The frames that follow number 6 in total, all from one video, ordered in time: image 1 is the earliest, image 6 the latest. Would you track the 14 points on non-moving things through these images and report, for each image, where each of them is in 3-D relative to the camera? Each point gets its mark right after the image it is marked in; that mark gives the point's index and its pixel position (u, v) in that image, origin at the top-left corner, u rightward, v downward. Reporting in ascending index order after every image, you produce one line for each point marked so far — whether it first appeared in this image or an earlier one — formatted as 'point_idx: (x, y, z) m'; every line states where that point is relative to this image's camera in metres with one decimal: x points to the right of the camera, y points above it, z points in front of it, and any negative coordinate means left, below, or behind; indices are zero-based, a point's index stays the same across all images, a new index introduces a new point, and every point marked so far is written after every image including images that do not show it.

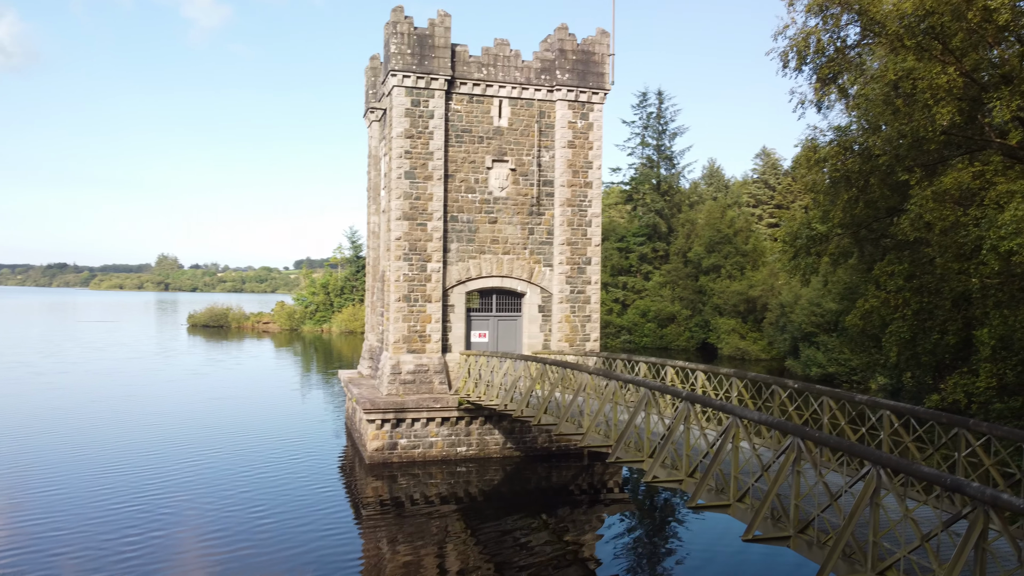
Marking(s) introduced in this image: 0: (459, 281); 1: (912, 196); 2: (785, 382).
0: (-1.3, +0.2, +19.5) m
1: (+5.4, +1.2, +10.8) m
2: (+3.5, -1.2, +10.3) m
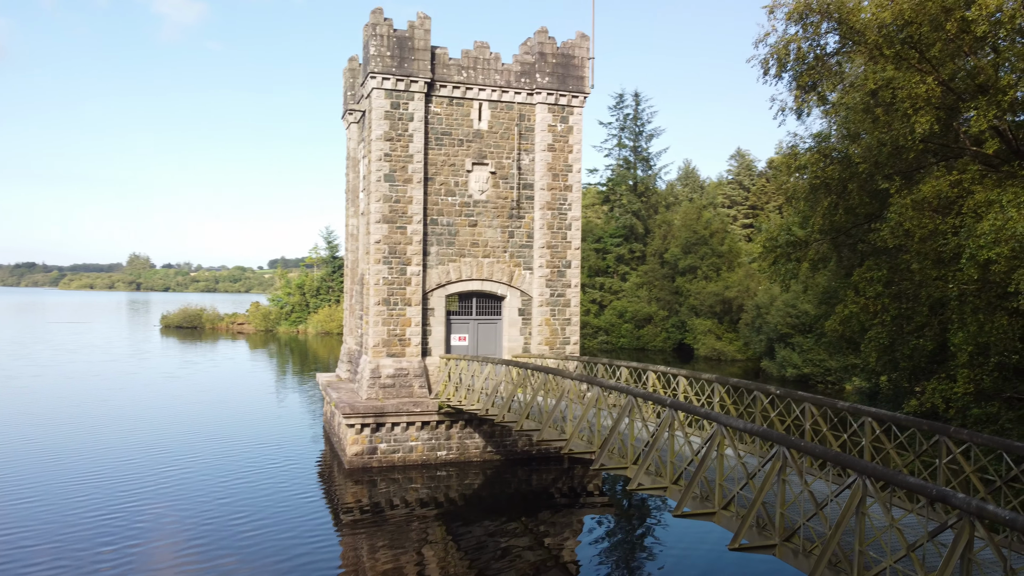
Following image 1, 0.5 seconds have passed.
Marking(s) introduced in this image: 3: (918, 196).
0: (-1.8, +0.1, +19.4) m
1: (+5.2, +1.1, +10.9) m
2: (+3.3, -1.3, +10.4) m
3: (+5.0, +1.2, +9.8) m
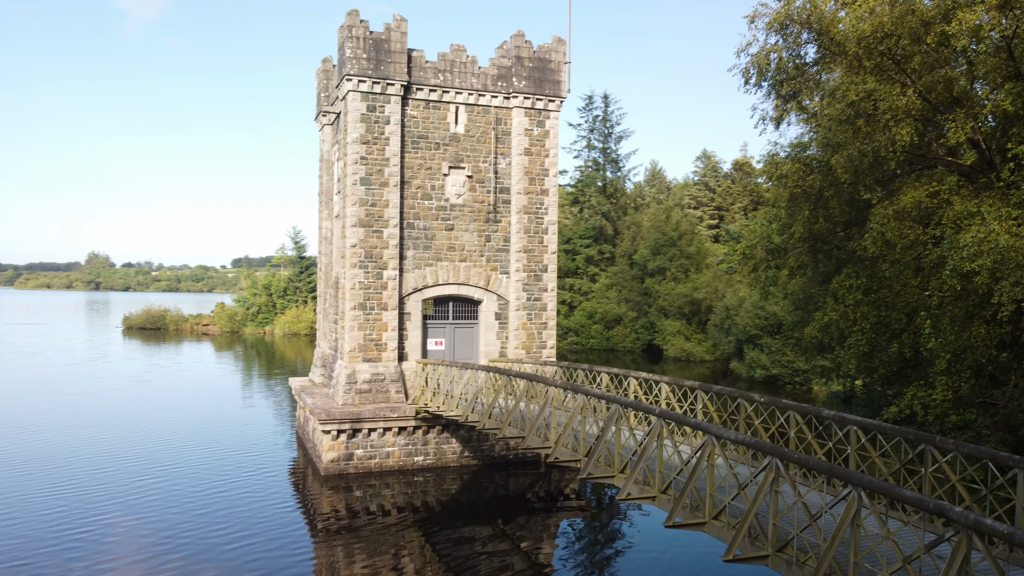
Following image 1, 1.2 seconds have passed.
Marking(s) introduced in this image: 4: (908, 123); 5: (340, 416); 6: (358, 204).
0: (-2.3, 0.0, +19.3) m
1: (+5.0, +1.0, +11.1) m
2: (+3.1, -1.4, +10.5) m
3: (+4.8, +1.1, +10.0) m
4: (+4.8, +2.0, +9.8) m
5: (-3.8, -2.9, +18.0) m
6: (-3.5, +1.9, +18.6) m
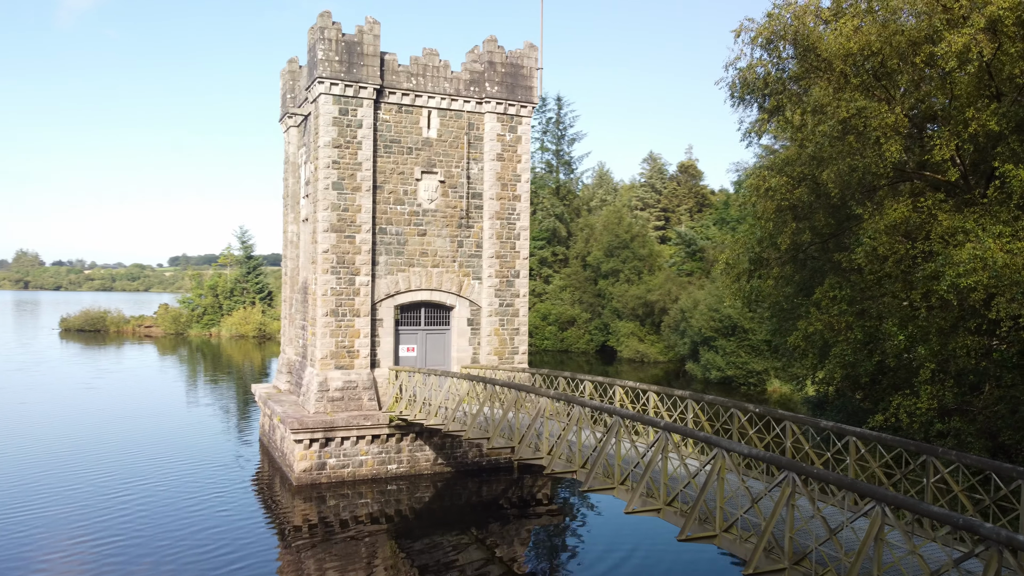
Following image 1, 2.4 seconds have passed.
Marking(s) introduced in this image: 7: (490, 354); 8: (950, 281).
0: (-2.9, -0.2, +19.1) m
1: (+4.9, +0.9, +11.4) m
2: (+3.1, -1.6, +10.6) m
3: (+4.8, +0.9, +10.3) m
4: (+4.8, +1.9, +10.1) m
5: (-4.4, -3.0, +17.7) m
6: (-4.1, +1.8, +18.3) m
7: (-0.6, -1.6, +20.0) m
8: (+4.9, +0.1, +9.1) m
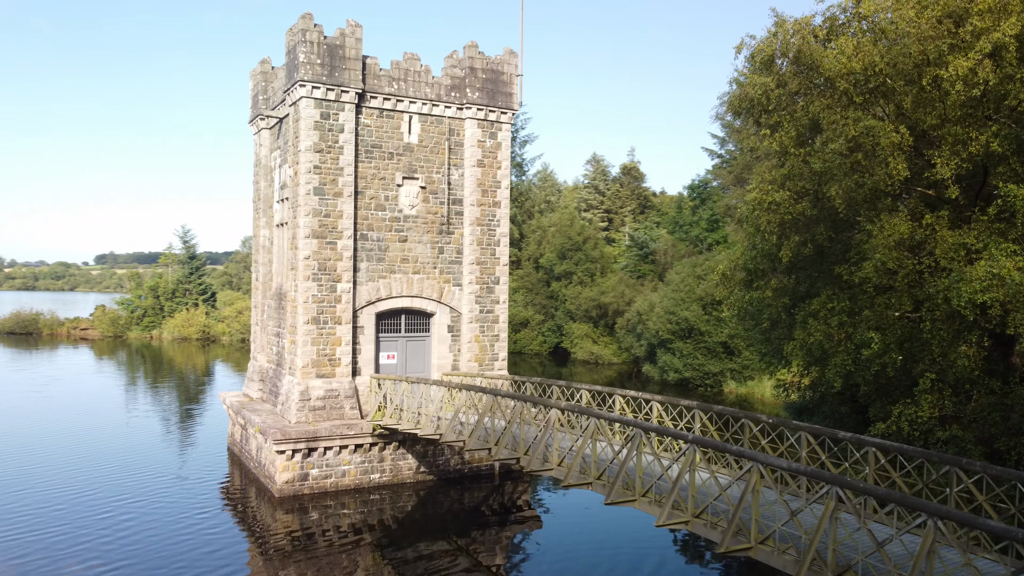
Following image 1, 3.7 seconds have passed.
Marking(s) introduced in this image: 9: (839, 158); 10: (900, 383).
0: (-3.4, -0.3, +18.9) m
1: (+5.0, +0.7, +11.7) m
2: (+3.3, -1.7, +10.8) m
3: (+5.0, +0.7, +10.6) m
4: (+5.1, +1.7, +10.5) m
5: (-4.7, -3.2, +17.3) m
6: (-4.5, +1.6, +17.9) m
7: (-1.0, -1.8, +19.9) m
8: (+5.2, -0.1, +9.4) m
9: (+4.5, +1.8, +11.1) m
10: (+5.9, -1.4, +12.2) m
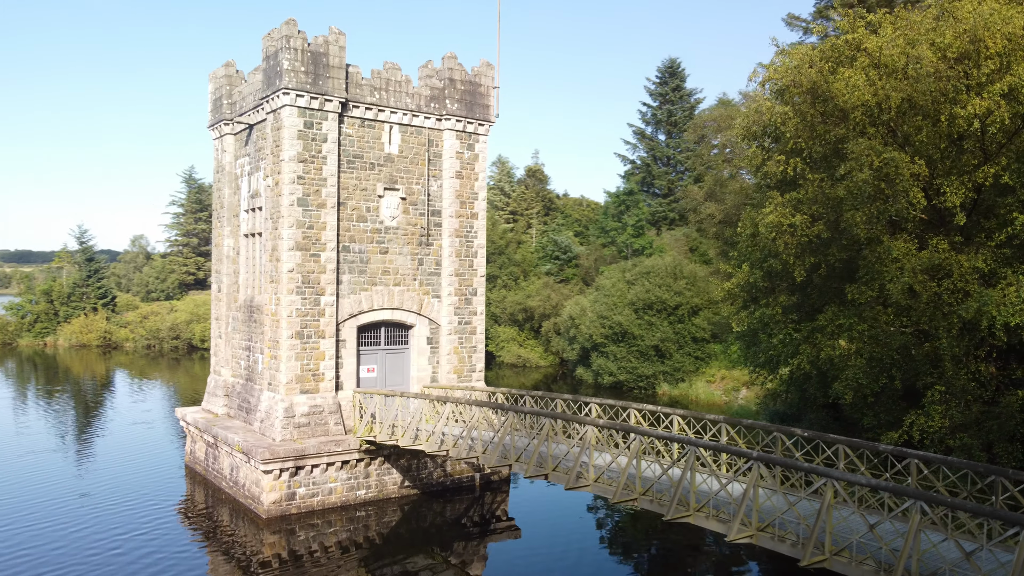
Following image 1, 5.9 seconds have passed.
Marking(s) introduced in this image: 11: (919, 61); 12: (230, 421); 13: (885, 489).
0: (-3.7, -0.6, +18.5) m
1: (+5.5, +0.4, +12.5) m
2: (+3.9, -2.0, +11.4) m
3: (+5.7, +0.5, +11.5) m
4: (+5.7, +1.4, +11.3) m
5: (-4.8, -3.5, +16.8) m
6: (-4.7, +1.3, +17.4) m
7: (-1.5, -2.1, +19.9) m
8: (+6.0, -0.4, +10.3) m
9: (+5.1, +1.5, +11.8) m
10: (+6.3, -1.7, +13.1) m
11: (+5.9, +3.3, +11.6) m
12: (-6.8, -3.2, +19.5) m
13: (+3.8, -2.0, +8.1) m
